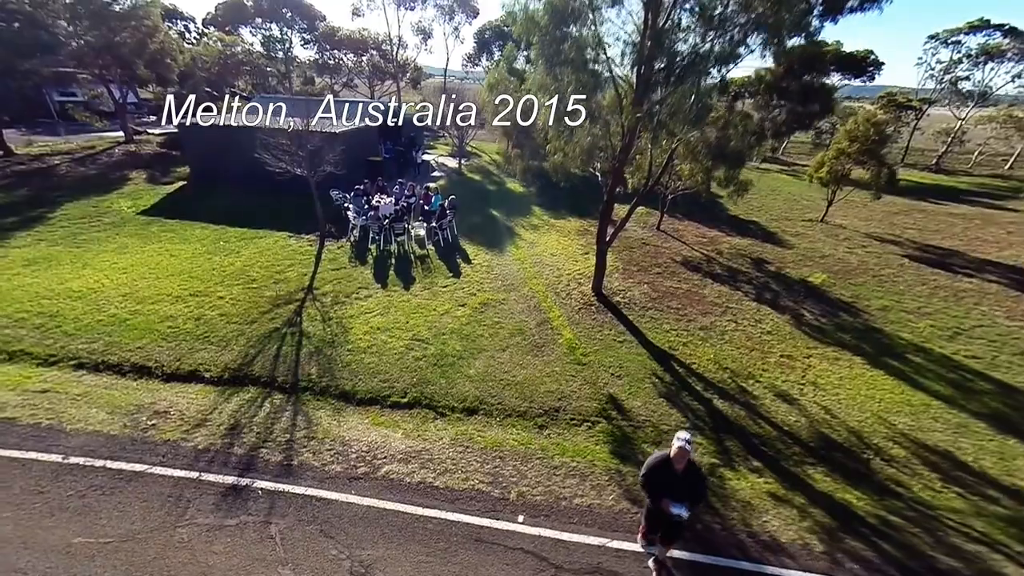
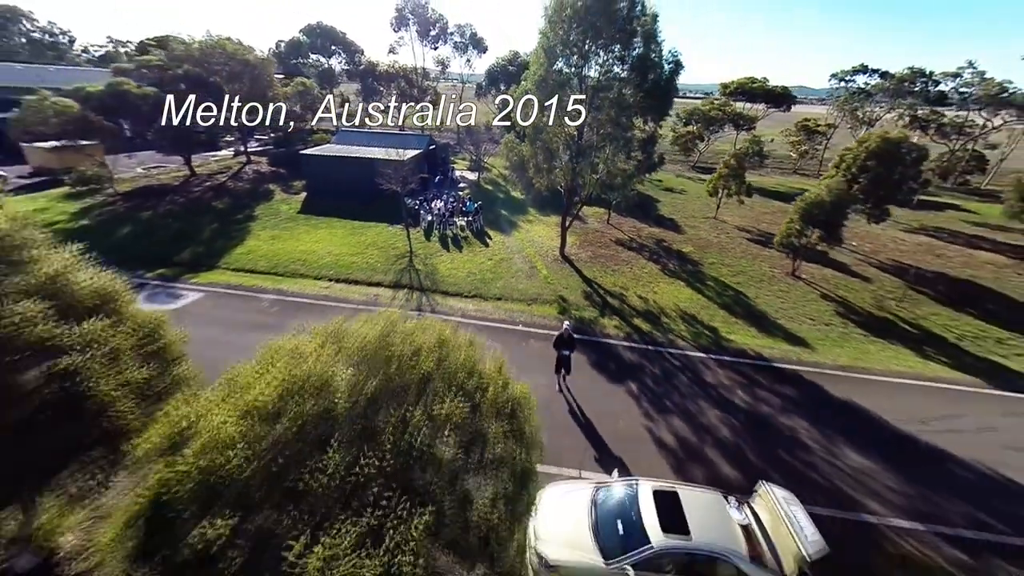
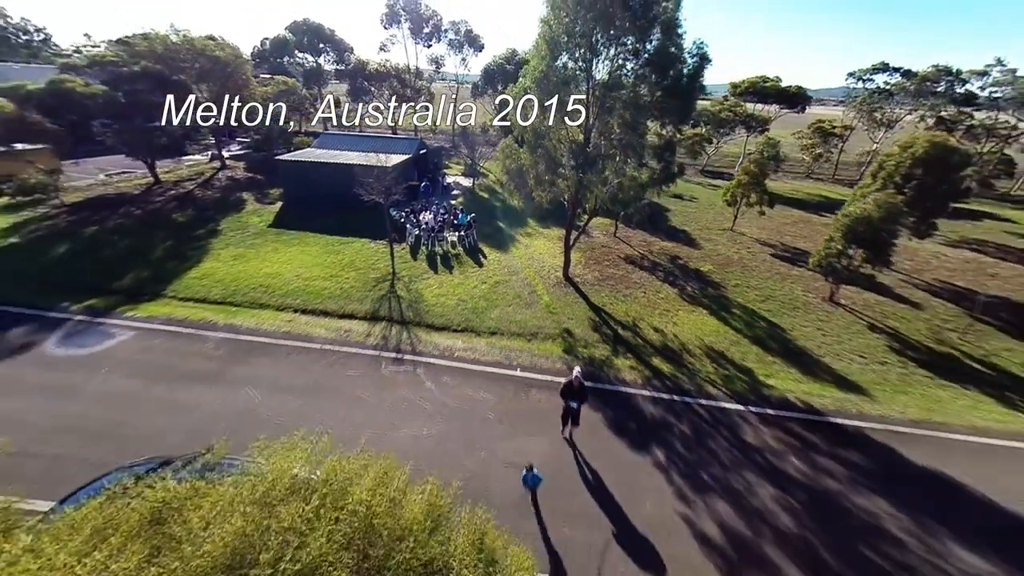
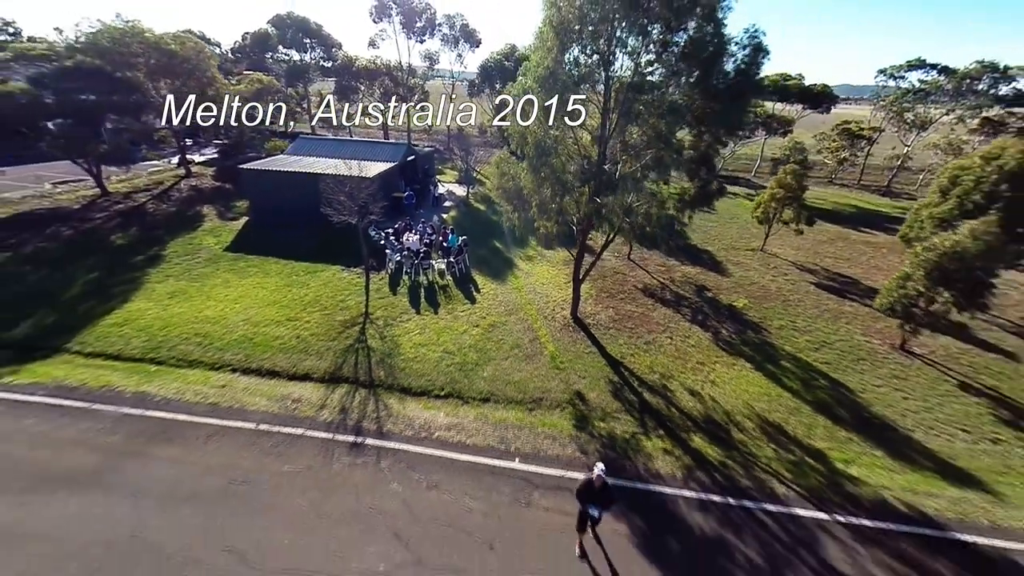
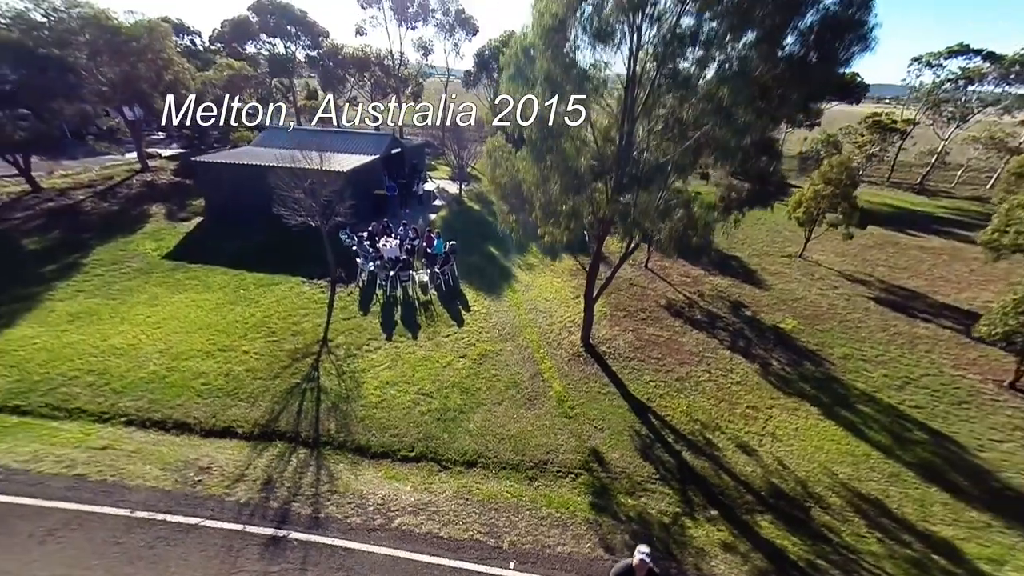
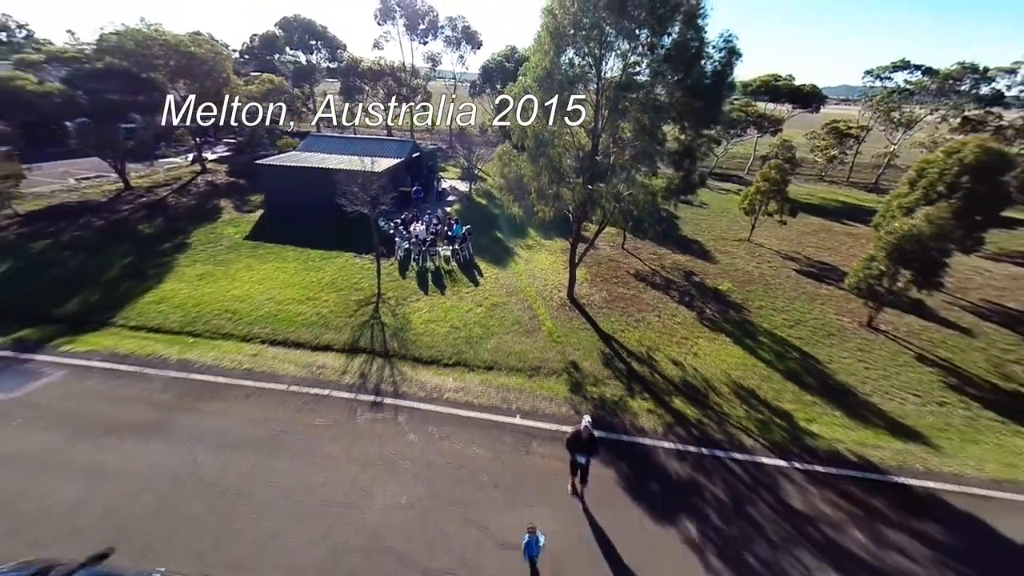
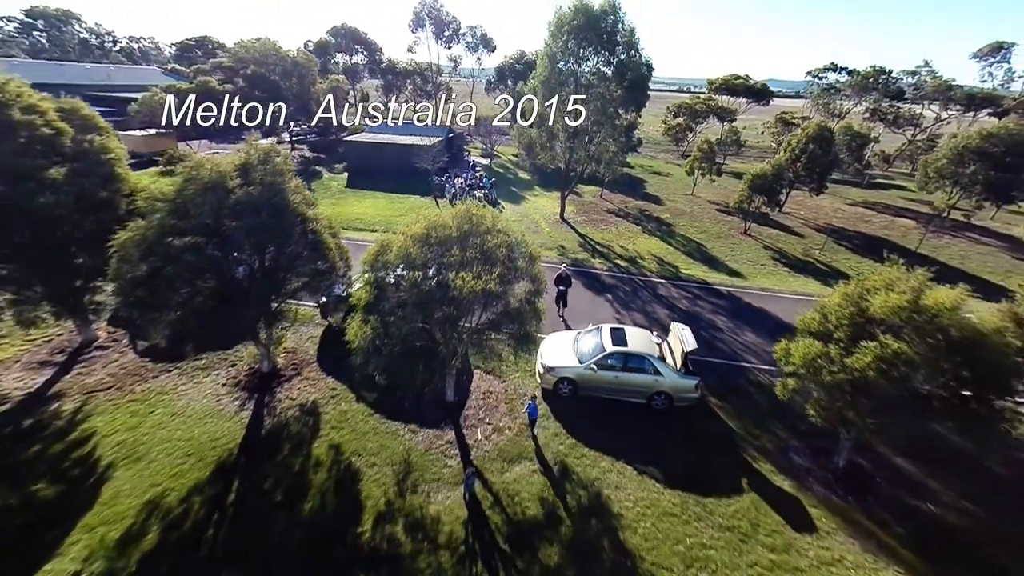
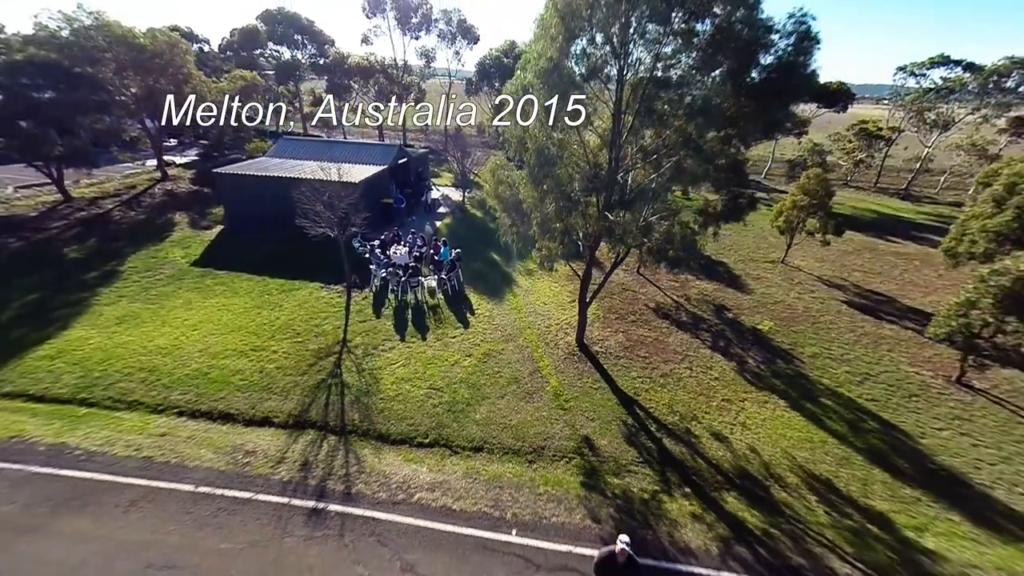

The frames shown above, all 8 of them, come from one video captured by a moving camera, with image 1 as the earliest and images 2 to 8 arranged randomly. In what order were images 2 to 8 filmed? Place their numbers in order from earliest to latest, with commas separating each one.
5, 8, 4, 6, 3, 2, 7
